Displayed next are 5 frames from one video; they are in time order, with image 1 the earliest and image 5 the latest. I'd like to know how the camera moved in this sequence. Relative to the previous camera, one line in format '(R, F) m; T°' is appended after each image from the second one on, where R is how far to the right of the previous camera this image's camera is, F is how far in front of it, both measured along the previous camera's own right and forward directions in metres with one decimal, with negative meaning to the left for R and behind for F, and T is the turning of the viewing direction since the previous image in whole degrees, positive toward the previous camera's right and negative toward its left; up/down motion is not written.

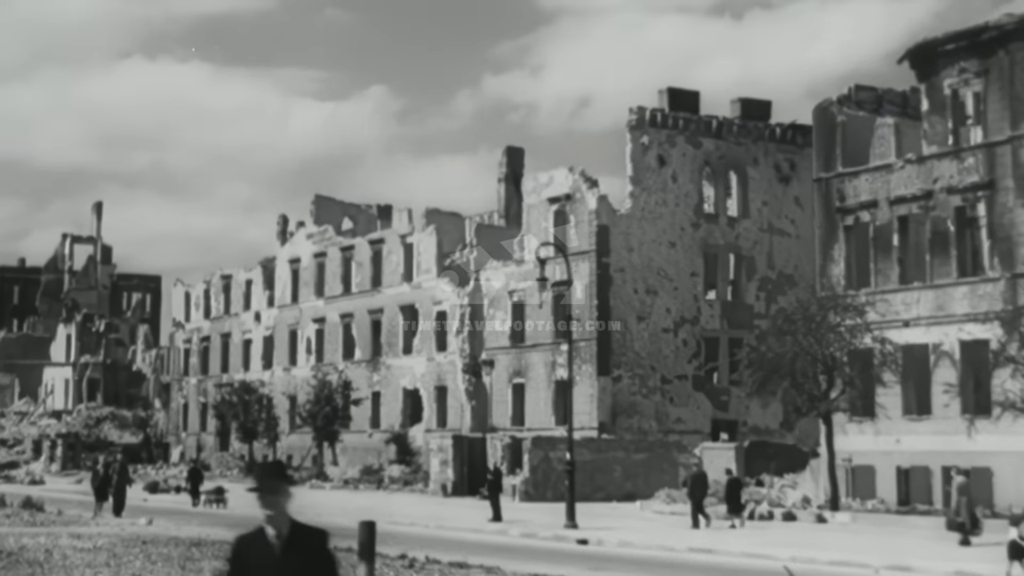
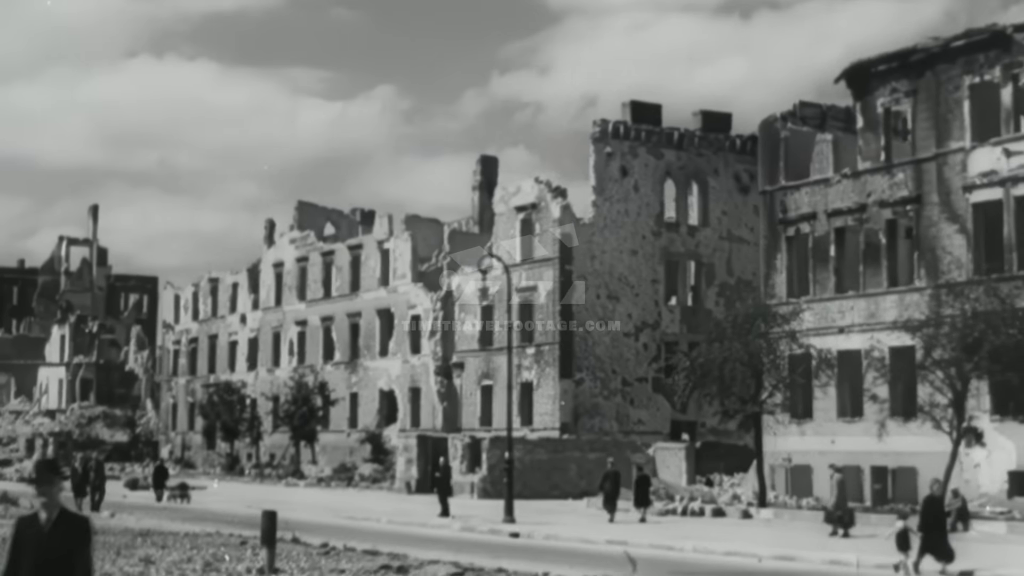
(+1.3, -2.0) m; 0°
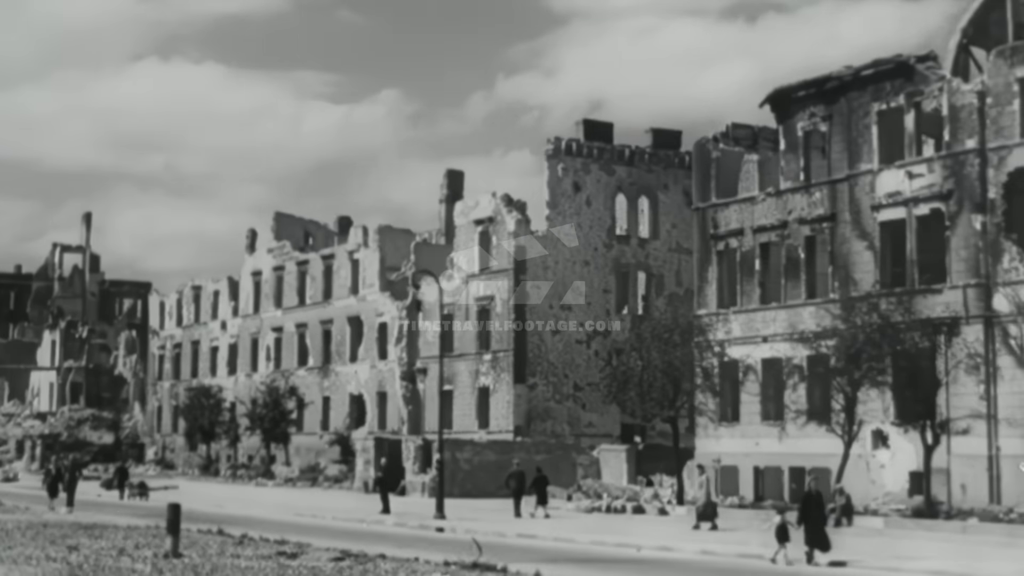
(+1.7, -2.7) m; 0°
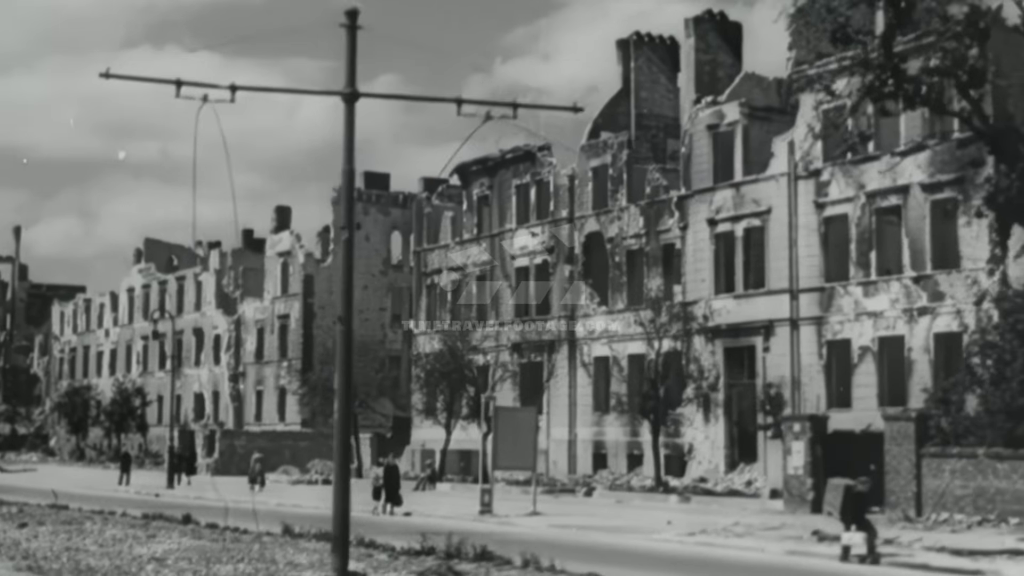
(+8.7, -14.0) m; 0°
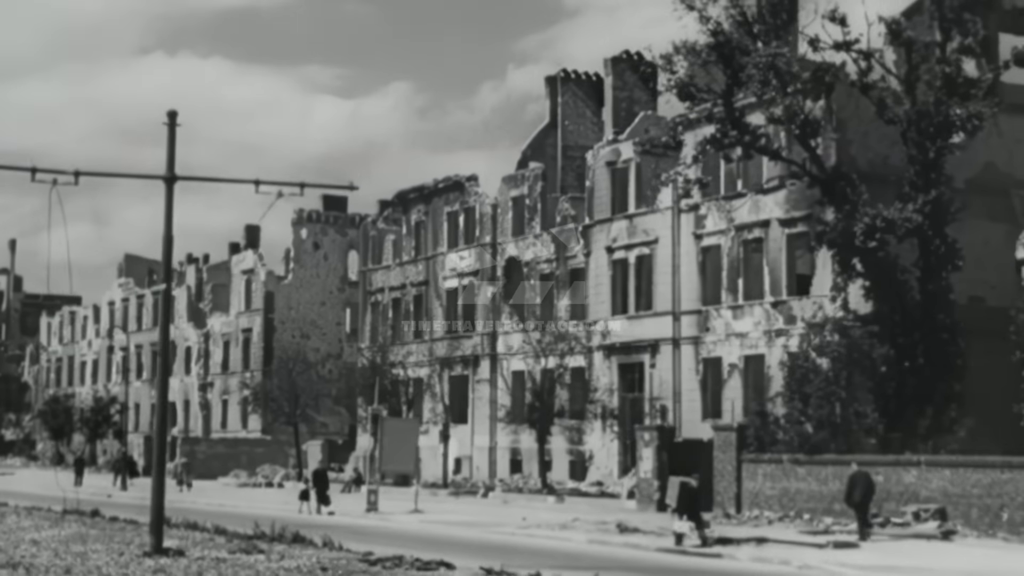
(+2.9, -4.6) m; 0°
